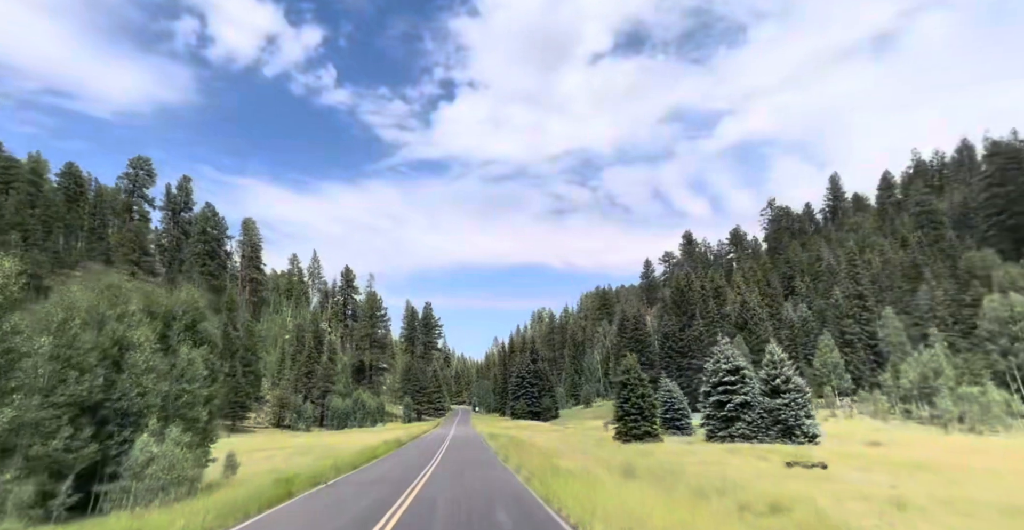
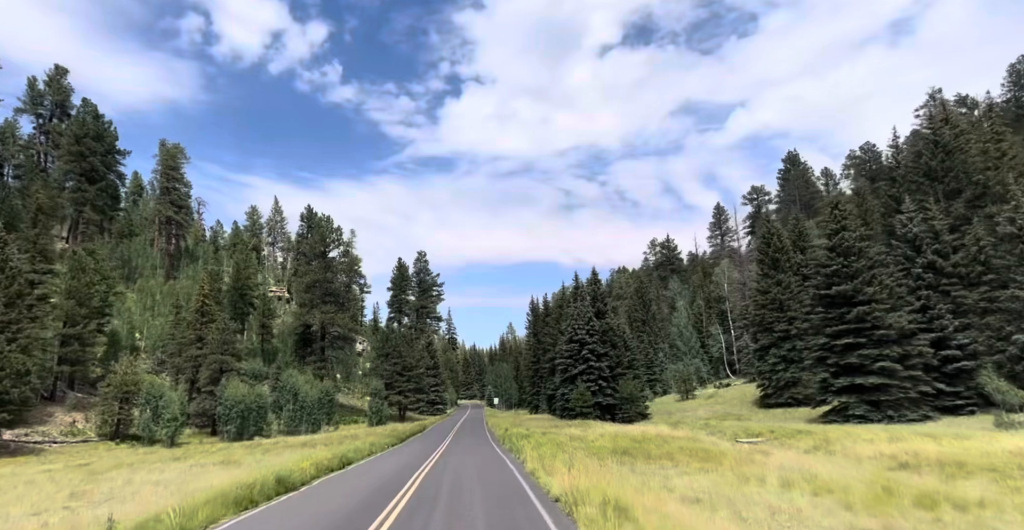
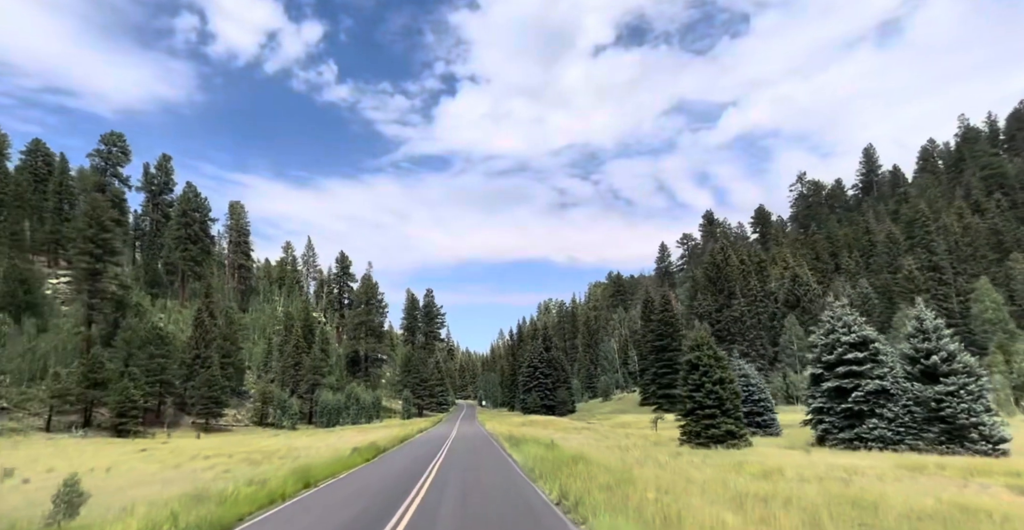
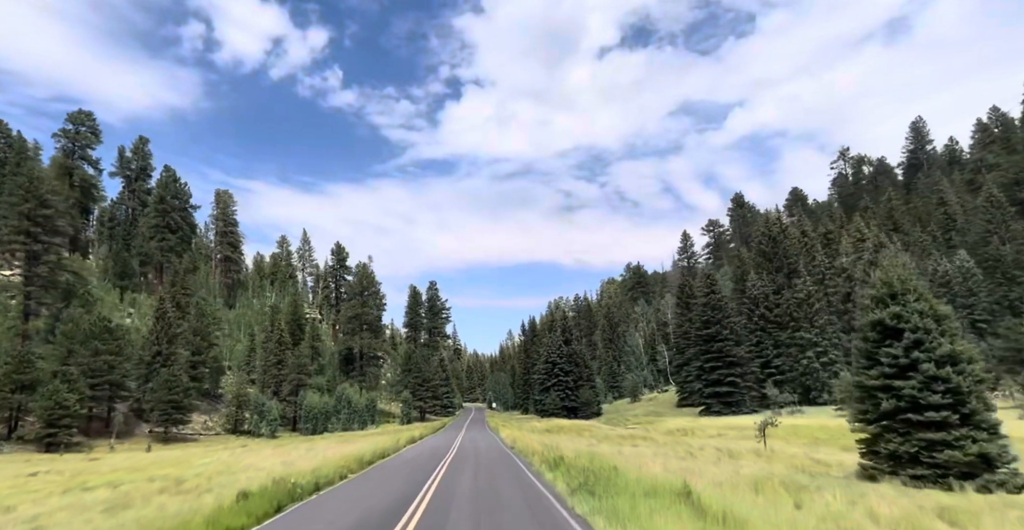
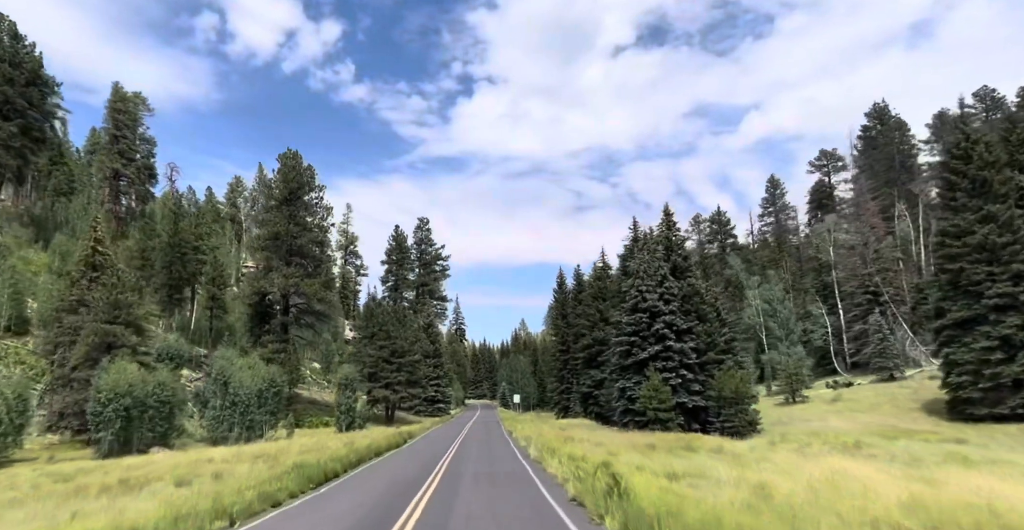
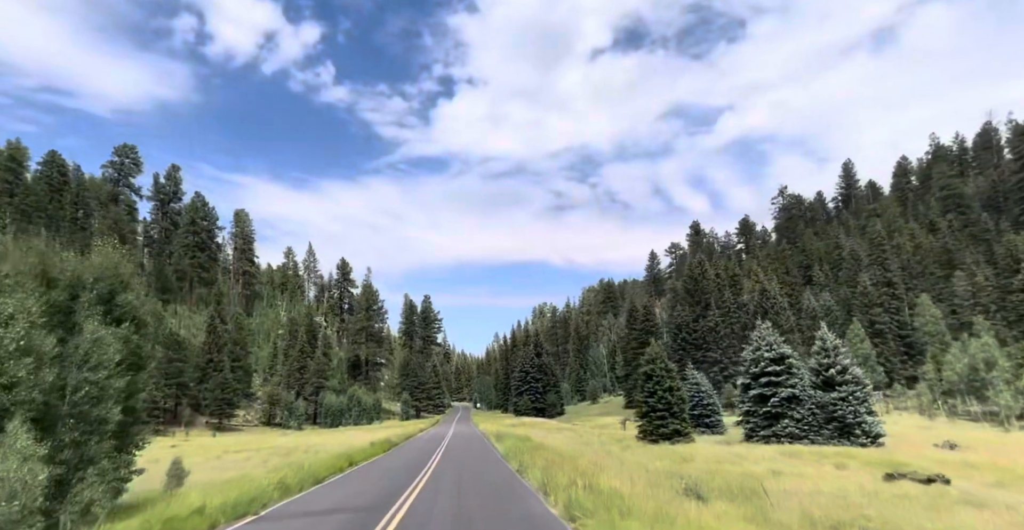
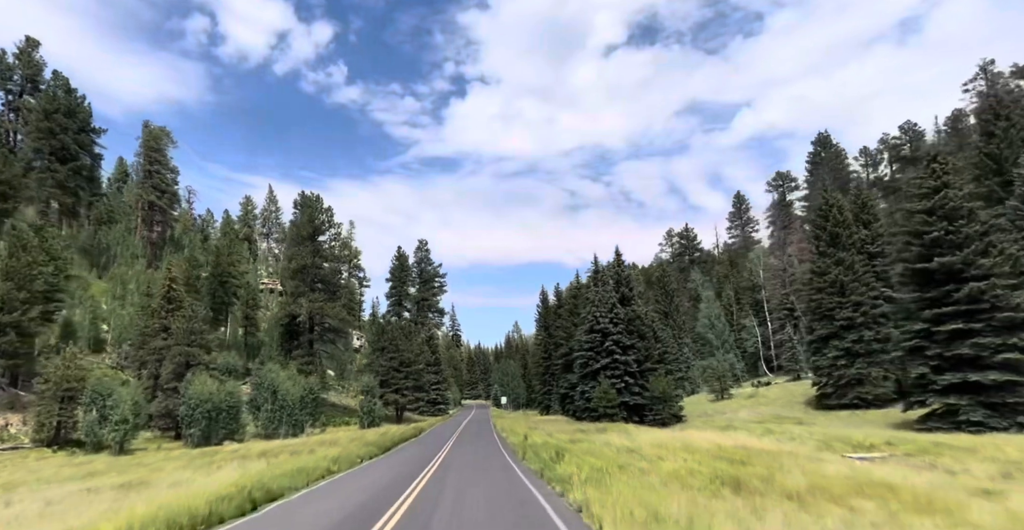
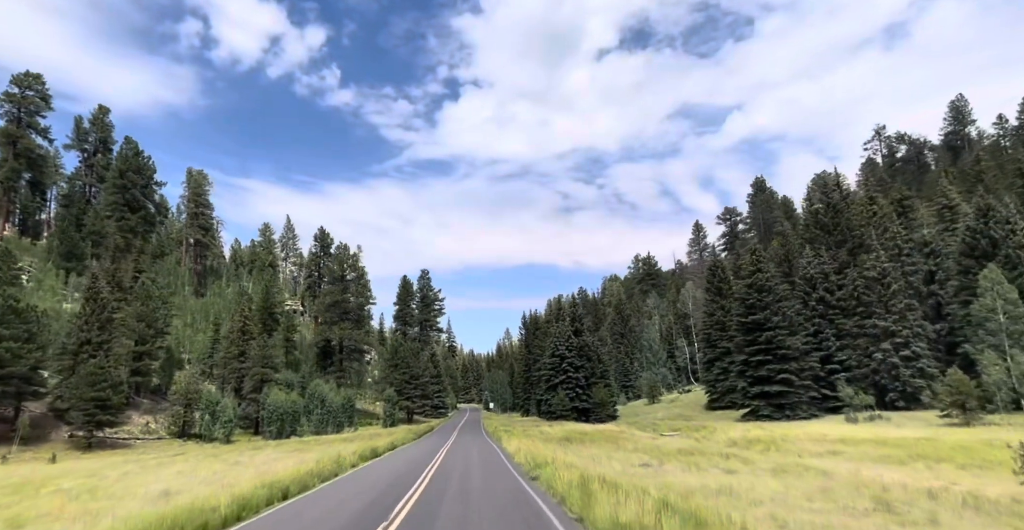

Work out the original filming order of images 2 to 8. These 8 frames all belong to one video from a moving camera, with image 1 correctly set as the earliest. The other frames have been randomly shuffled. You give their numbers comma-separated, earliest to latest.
6, 3, 4, 8, 2, 7, 5
